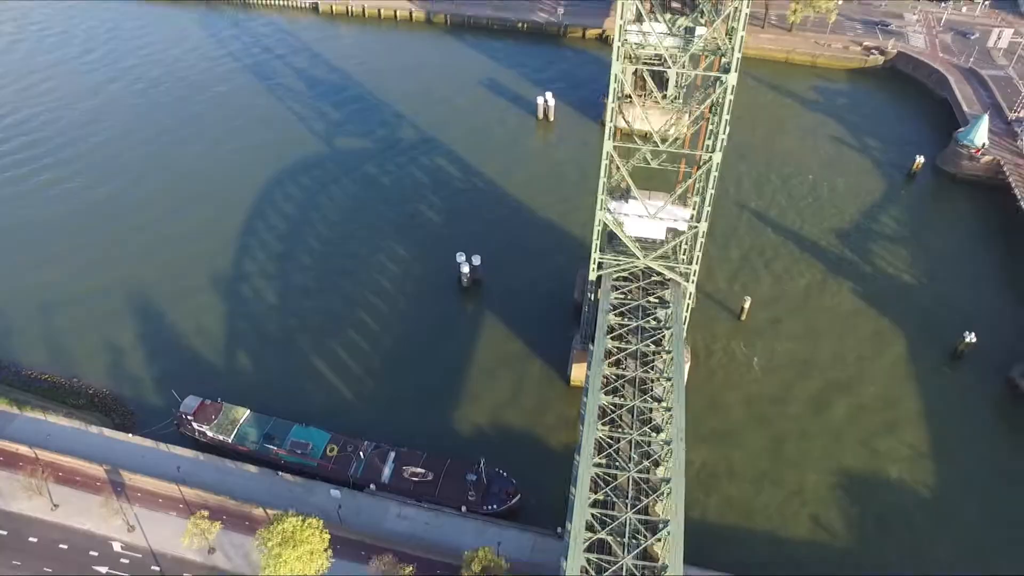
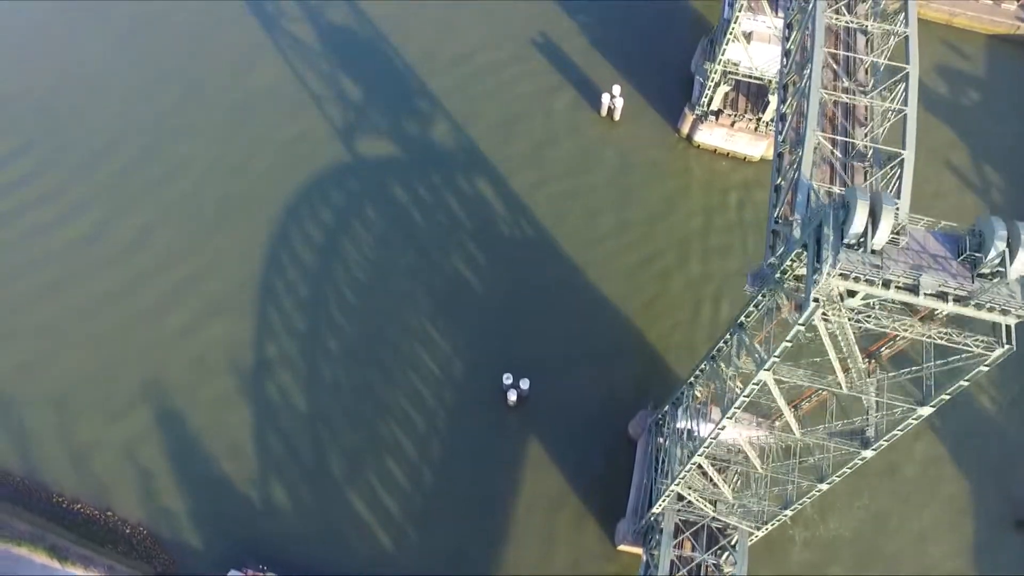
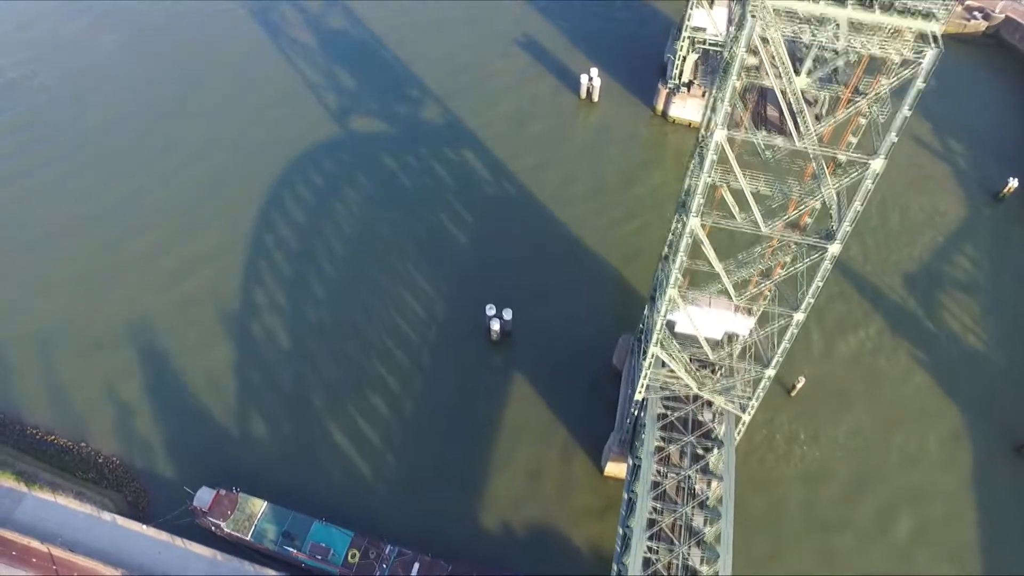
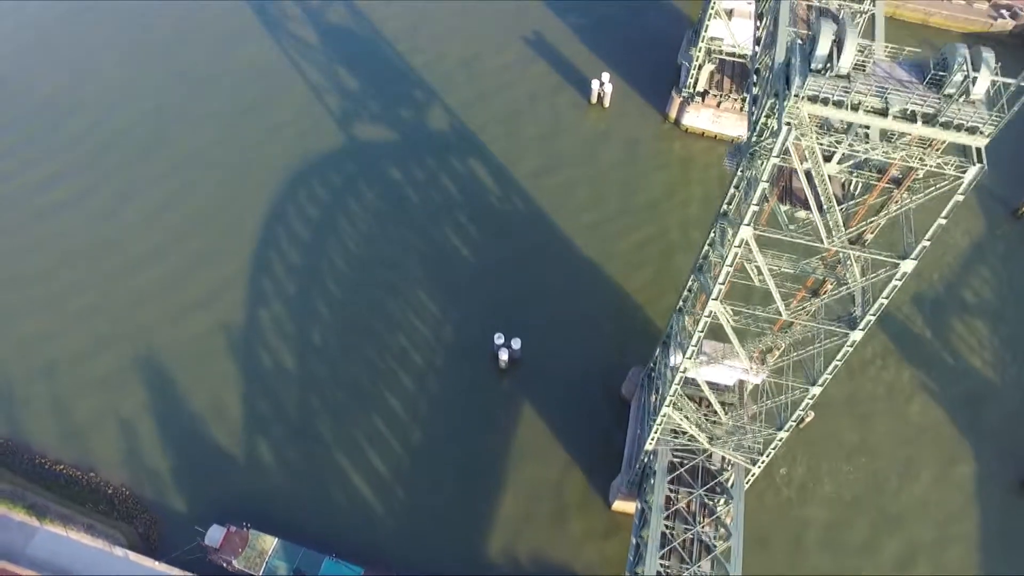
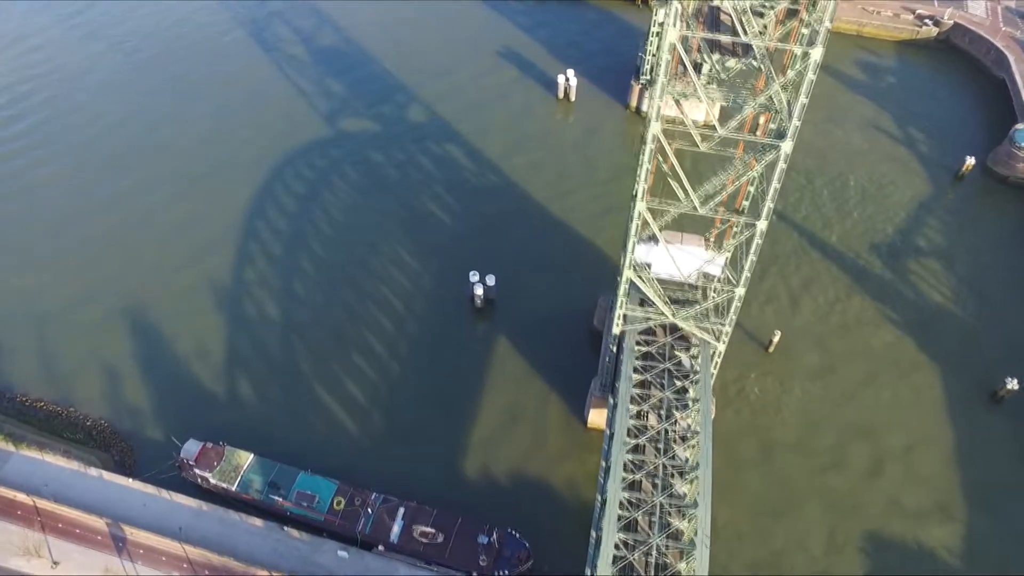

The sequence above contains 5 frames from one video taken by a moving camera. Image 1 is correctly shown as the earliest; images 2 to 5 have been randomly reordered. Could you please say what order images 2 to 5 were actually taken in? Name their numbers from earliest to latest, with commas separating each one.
5, 3, 4, 2
